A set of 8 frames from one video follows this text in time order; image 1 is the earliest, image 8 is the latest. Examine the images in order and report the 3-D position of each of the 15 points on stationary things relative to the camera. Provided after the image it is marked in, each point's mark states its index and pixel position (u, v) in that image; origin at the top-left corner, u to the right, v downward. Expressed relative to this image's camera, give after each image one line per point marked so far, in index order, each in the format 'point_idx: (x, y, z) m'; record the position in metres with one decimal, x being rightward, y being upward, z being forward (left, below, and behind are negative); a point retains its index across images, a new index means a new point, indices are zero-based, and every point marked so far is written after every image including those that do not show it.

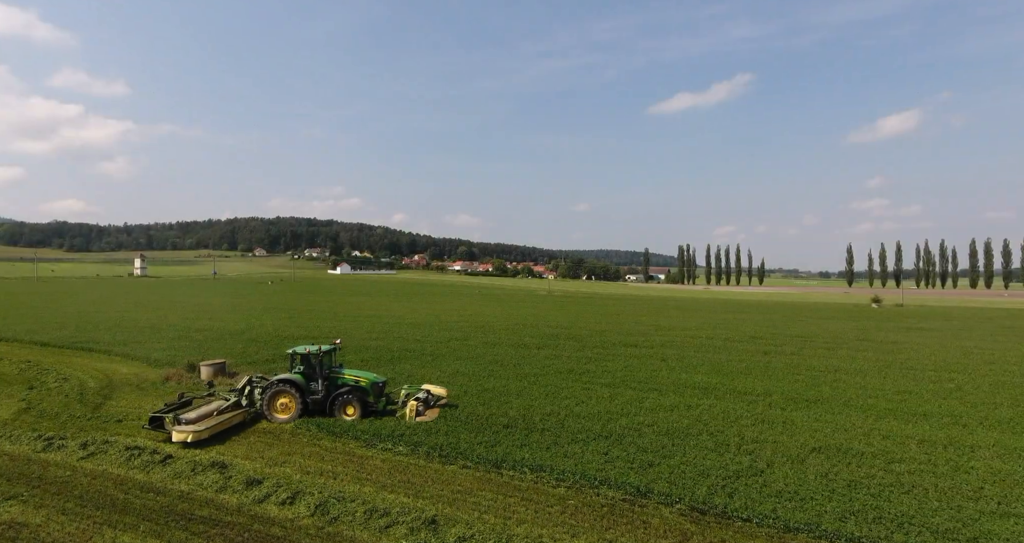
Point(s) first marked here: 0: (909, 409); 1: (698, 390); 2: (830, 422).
0: (+10.7, -3.7, +14.4) m
1: (+6.1, -3.9, +17.4) m
2: (+7.6, -3.6, +12.8) m
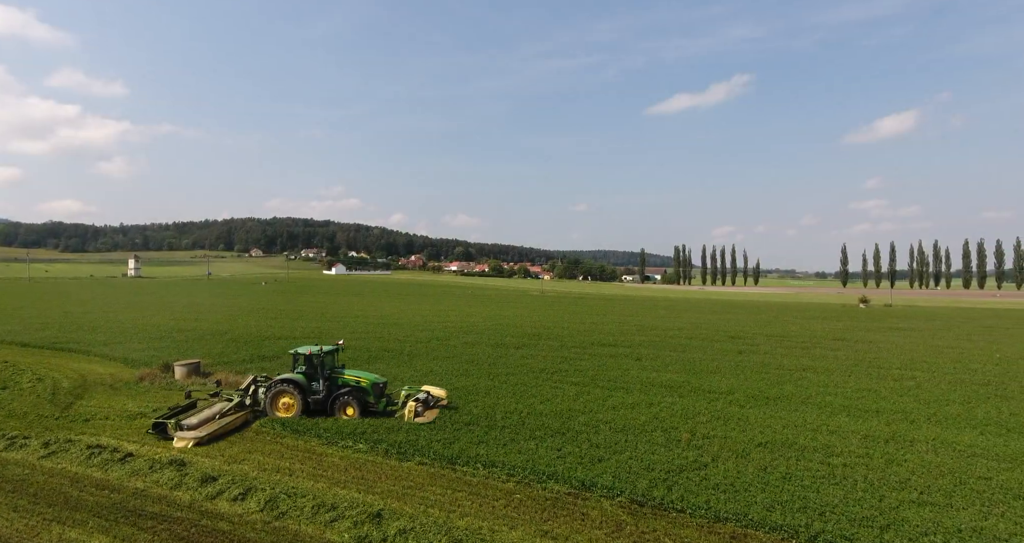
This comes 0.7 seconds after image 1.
0: (+9.7, -3.7, +14.8) m
1: (+5.1, -3.9, +17.7) m
2: (+6.6, -3.6, +13.2) m
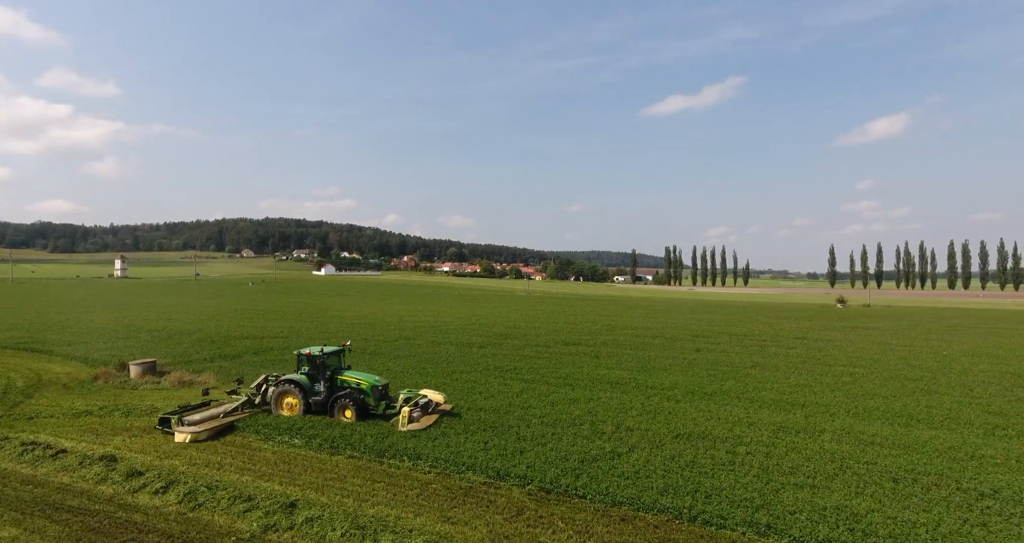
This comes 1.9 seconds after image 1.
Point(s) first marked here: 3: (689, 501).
0: (+8.1, -3.7, +15.5) m
1: (+3.4, -3.8, +18.2) m
2: (+5.1, -3.5, +13.7) m
3: (+2.5, -3.3, +7.8) m
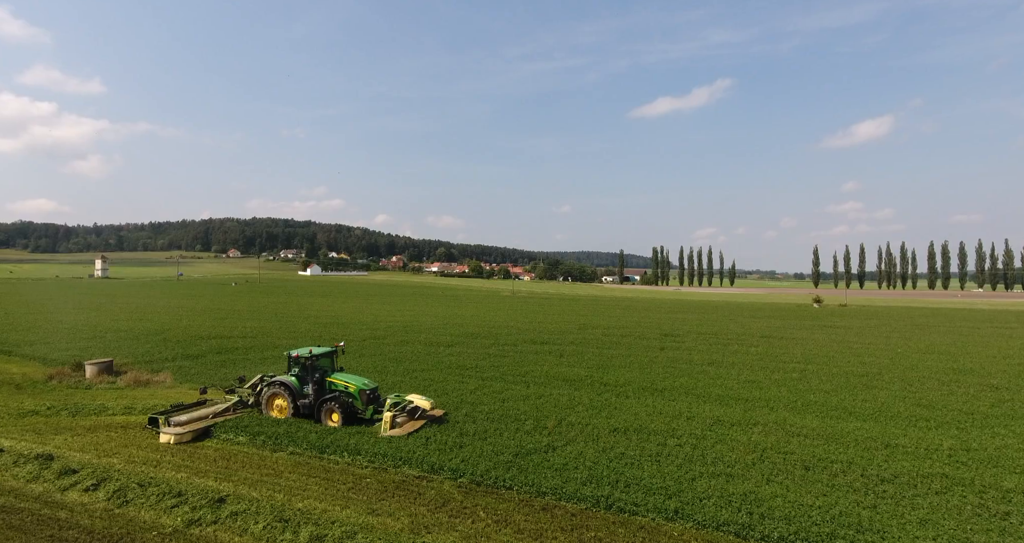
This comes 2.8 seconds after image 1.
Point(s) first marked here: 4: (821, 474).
0: (+6.7, -3.6, +15.9) m
1: (+1.9, -3.8, +18.5) m
2: (+3.7, -3.5, +14.1) m
3: (+1.4, -3.3, +8.0) m
4: (+4.8, -3.1, +8.4) m
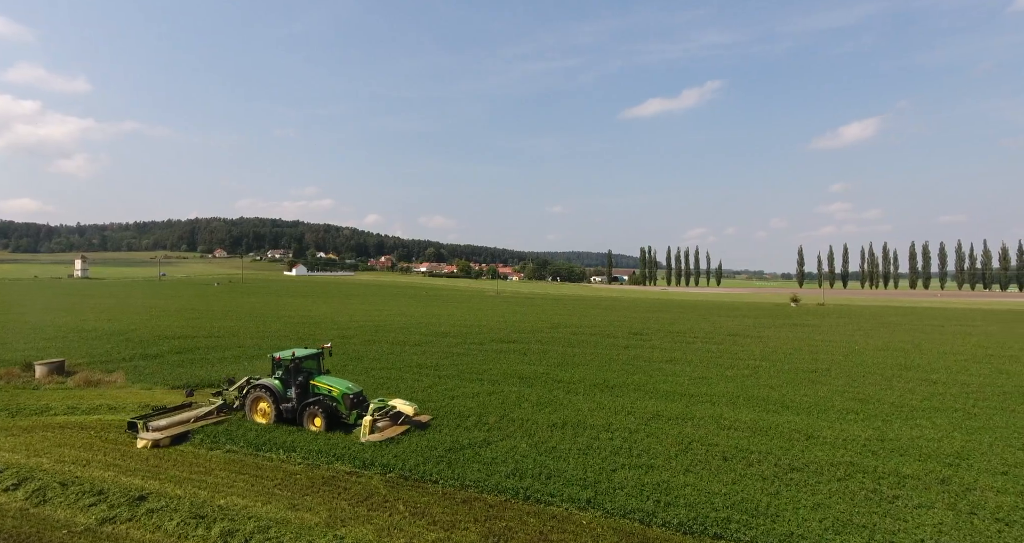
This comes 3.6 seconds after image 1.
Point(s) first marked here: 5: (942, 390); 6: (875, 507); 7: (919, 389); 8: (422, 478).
0: (+5.3, -3.6, +16.3) m
1: (+0.3, -3.7, +18.6) m
2: (+2.3, -3.4, +14.3) m
3: (+0.3, -3.2, +8.2) m
4: (+3.6, -3.1, +8.6) m
5: (+13.1, -3.6, +16.4) m
6: (+4.4, -2.9, +6.6) m
7: (+12.5, -3.6, +16.7) m
8: (-1.5, -3.4, +8.9) m
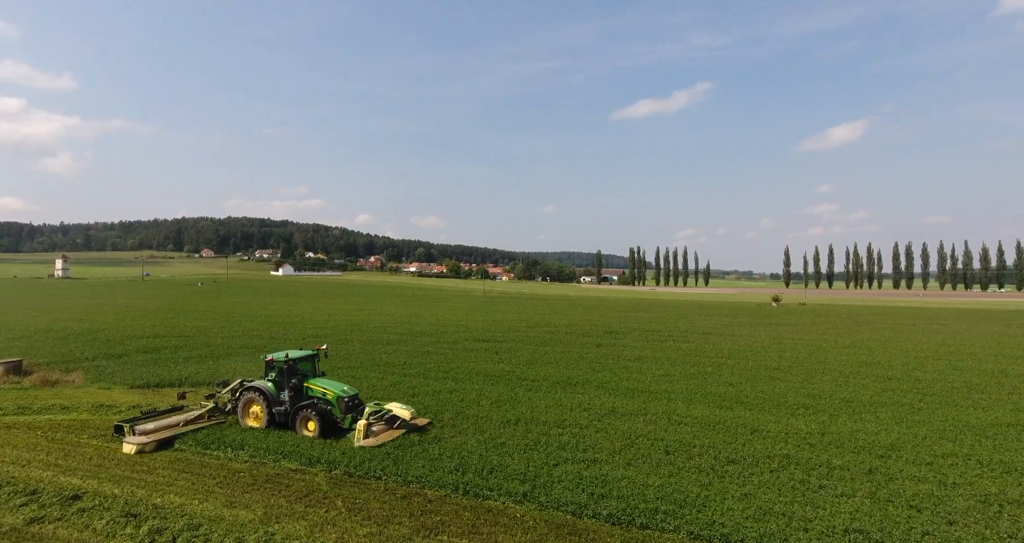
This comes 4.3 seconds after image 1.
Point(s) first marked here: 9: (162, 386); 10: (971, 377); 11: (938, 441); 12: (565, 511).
0: (+4.1, -3.5, +16.5) m
1: (-0.9, -3.7, +18.7) m
2: (+1.3, -3.4, +14.4) m
3: (-0.6, -3.1, +8.2) m
4: (+2.7, -3.0, +8.8) m
5: (+12.0, -3.5, +16.8) m
6: (+3.6, -2.8, +6.8) m
7: (+11.4, -3.6, +17.1) m
8: (-2.4, -3.3, +8.8) m
9: (-12.8, -4.2, +19.9) m
10: (+16.4, -3.8, +19.2) m
11: (+7.5, -3.0, +9.6) m
12: (+0.7, -3.1, +6.9) m
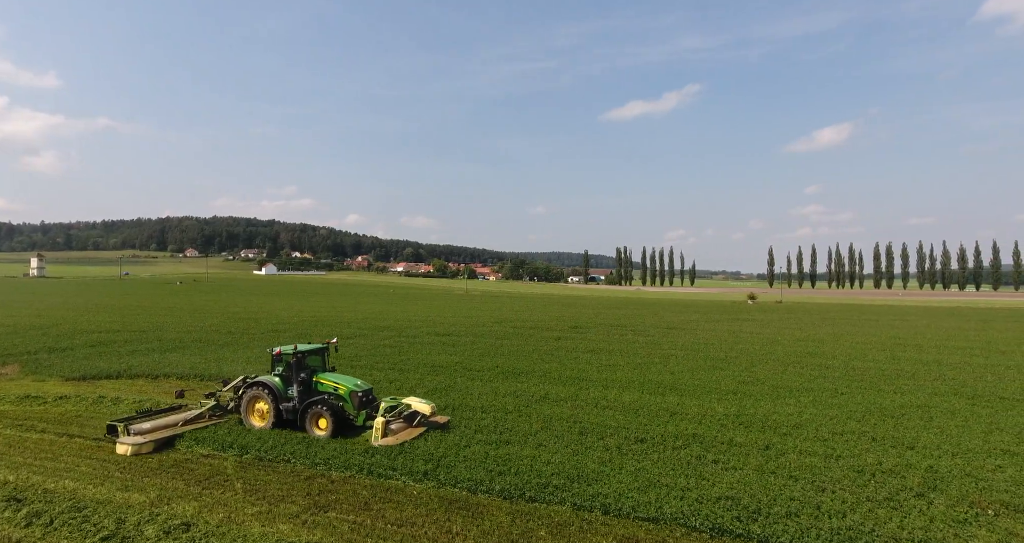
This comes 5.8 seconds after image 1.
0: (+2.4, -3.2, +16.6) m
1: (-2.7, -3.3, +18.6) m
2: (-0.4, -3.1, +14.4) m
3: (-2.0, -2.8, +8.2) m
4: (+1.3, -2.7, +8.9) m
5: (+10.2, -3.3, +17.3) m
6: (+2.3, -2.5, +6.9) m
7: (+9.6, -3.3, +17.6) m
8: (-3.8, -3.0, +8.7) m
9: (-14.6, -3.8, +19.3) m
10: (+14.5, -3.5, +19.9) m
11: (+6.1, -2.7, +9.9) m
12: (-0.7, -2.8, +6.9) m
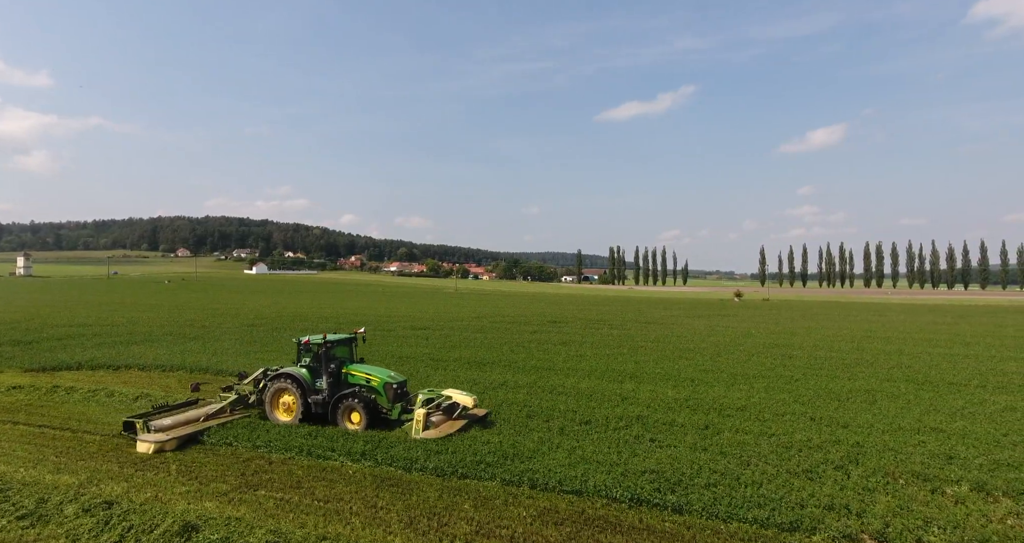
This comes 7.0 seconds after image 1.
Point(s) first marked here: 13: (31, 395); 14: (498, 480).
0: (+1.3, -2.9, +16.7) m
1: (-3.9, -3.0, +18.5) m
2: (-1.4, -2.7, +14.4) m
3: (-2.9, -2.5, +8.1) m
4: (+0.4, -2.4, +8.9) m
5: (+9.1, -3.0, +17.6) m
6: (+1.4, -2.3, +7.0) m
7: (+8.5, -3.0, +17.8) m
8: (-4.7, -2.7, +8.6) m
9: (-15.8, -3.4, +18.9) m
10: (+13.3, -3.2, +20.3) m
11: (+5.2, -2.4, +10.0) m
12: (-1.5, -2.5, +6.9) m
13: (-12.6, -3.2, +14.1) m
14: (-0.2, -2.4, +6.2) m
